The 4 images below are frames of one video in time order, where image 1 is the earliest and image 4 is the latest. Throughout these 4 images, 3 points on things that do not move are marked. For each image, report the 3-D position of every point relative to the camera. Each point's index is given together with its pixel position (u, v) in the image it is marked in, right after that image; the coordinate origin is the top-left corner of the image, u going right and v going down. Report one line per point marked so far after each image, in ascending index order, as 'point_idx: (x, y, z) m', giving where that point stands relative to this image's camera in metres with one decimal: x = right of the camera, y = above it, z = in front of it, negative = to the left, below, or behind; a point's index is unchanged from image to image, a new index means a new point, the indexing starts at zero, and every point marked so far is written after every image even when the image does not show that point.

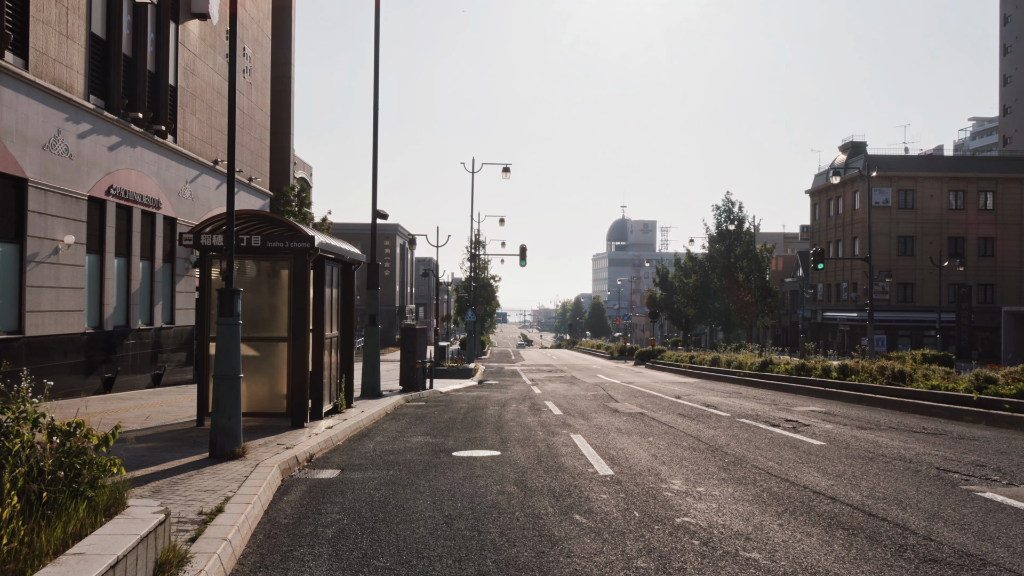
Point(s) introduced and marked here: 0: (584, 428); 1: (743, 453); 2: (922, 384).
0: (+1.2, -2.4, +12.3) m
1: (+3.0, -2.2, +9.5) m
2: (+8.9, -2.1, +15.7) m
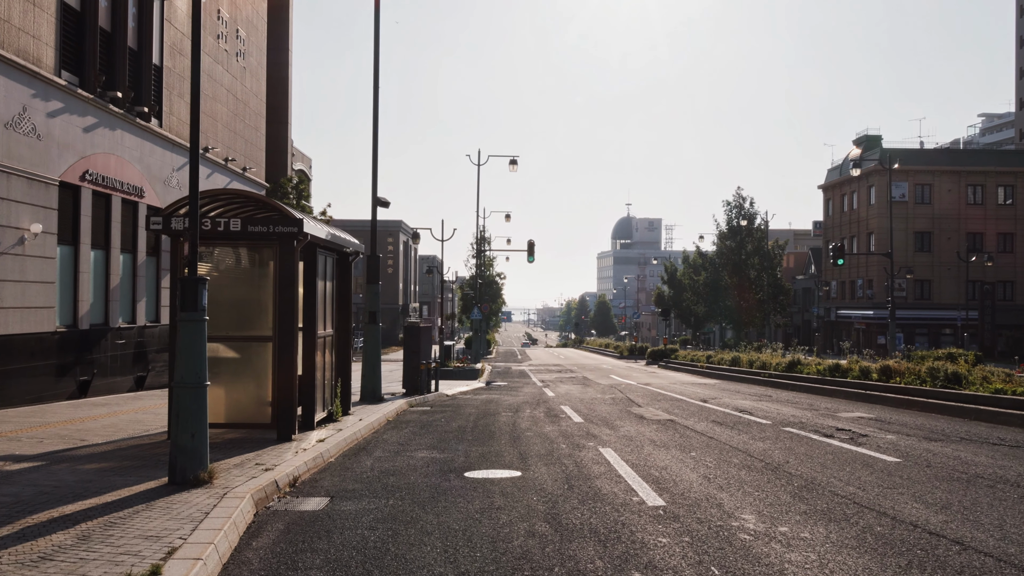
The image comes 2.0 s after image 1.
0: (+1.5, -2.3, +10.8) m
1: (+3.3, -2.0, +7.9) m
2: (+9.2, -2.0, +14.1) m
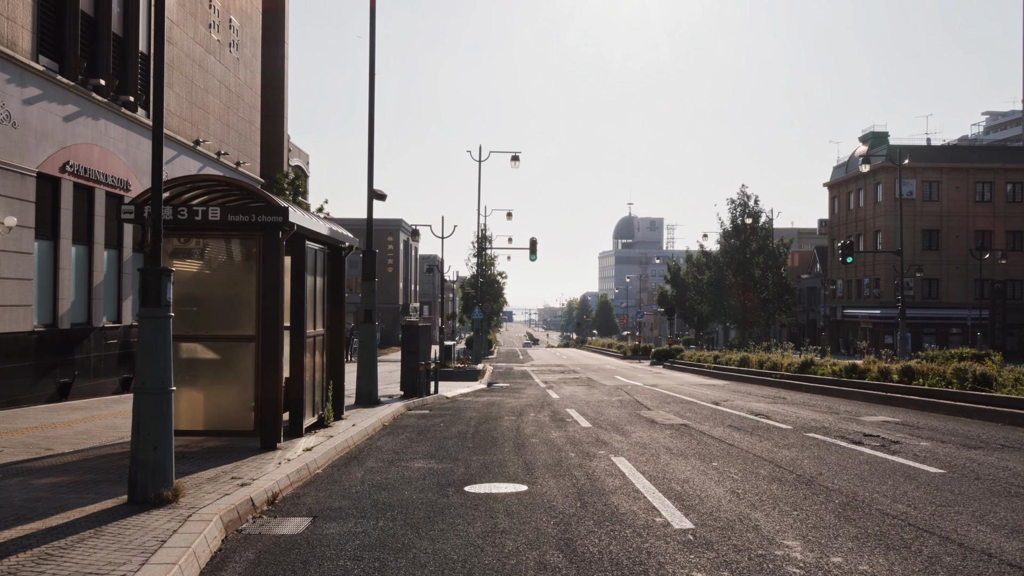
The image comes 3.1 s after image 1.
0: (+1.6, -2.2, +10.0) m
1: (+3.3, -2.0, +7.1) m
2: (+9.2, -1.9, +13.3) m
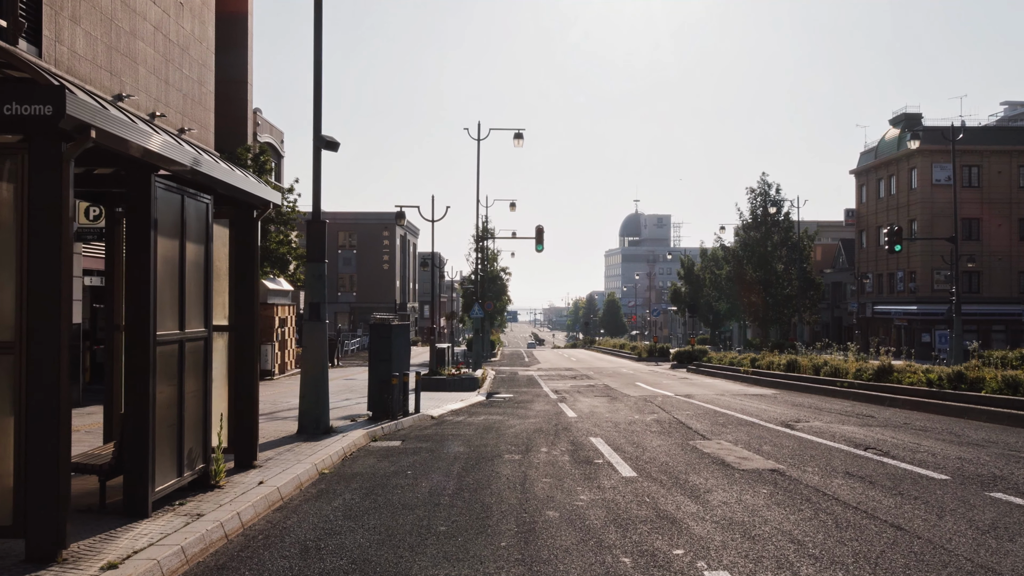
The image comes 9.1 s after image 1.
0: (+1.6, -1.9, +5.6) m
1: (+3.3, -1.7, +2.7) m
2: (+9.3, -1.6, +8.9) m
